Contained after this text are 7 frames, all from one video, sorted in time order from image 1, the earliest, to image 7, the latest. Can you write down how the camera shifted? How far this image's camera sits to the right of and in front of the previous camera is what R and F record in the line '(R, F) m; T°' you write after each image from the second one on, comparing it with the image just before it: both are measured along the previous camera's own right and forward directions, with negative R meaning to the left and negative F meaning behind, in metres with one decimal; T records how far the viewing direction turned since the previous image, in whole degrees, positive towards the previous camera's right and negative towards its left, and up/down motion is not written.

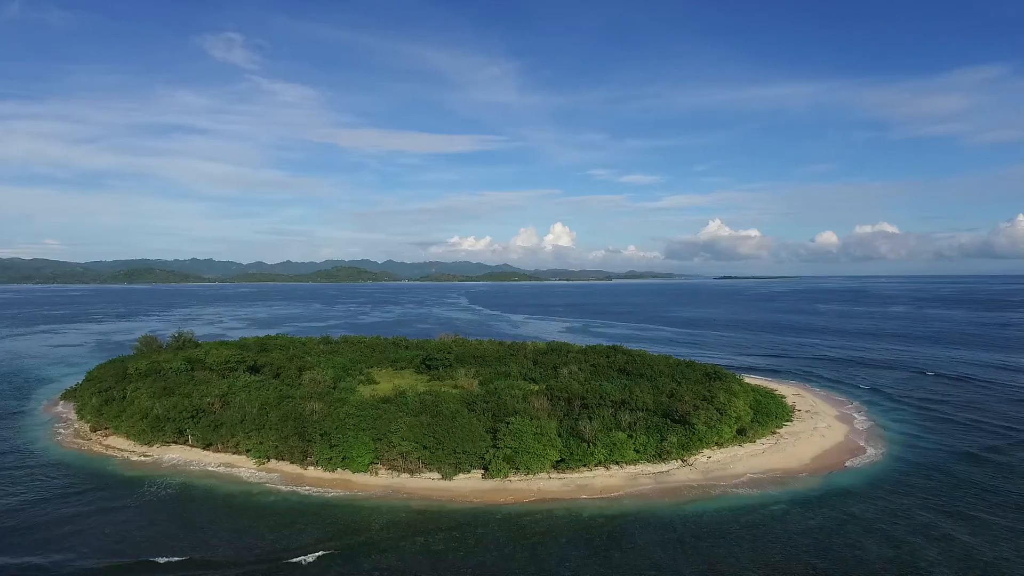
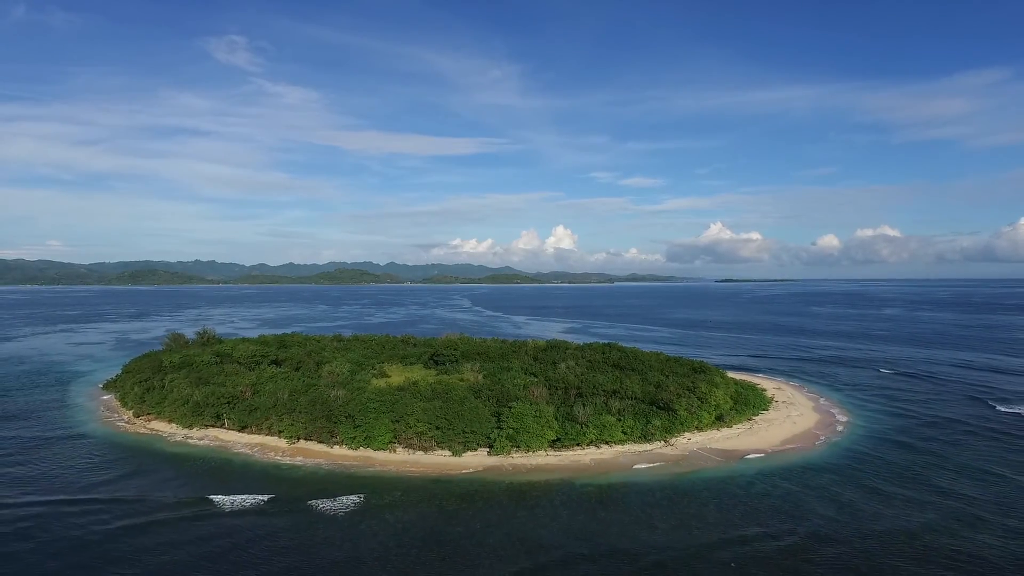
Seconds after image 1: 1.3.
(0.0, -3.1) m; 0°
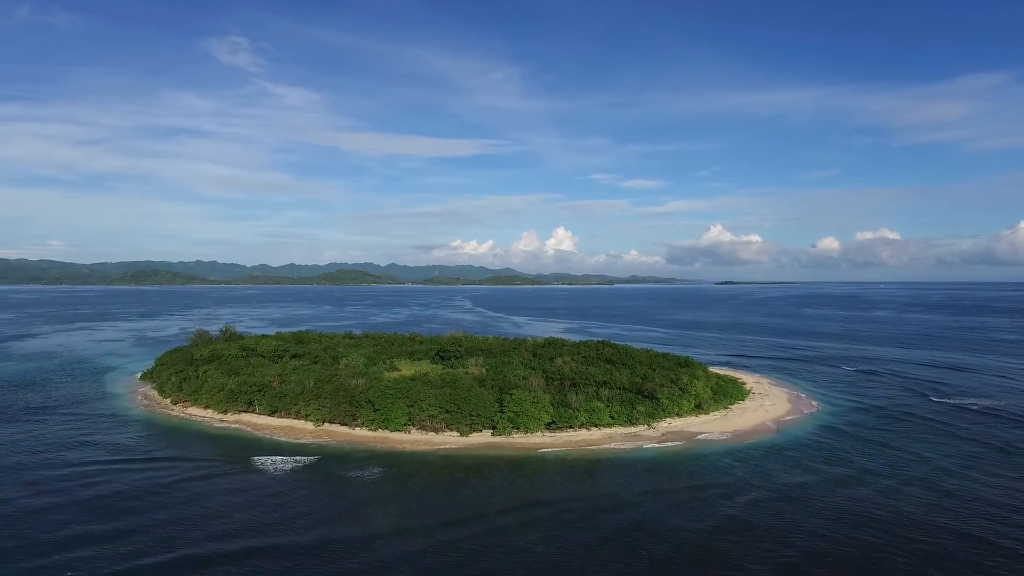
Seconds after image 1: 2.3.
(0.0, -3.5) m; 0°
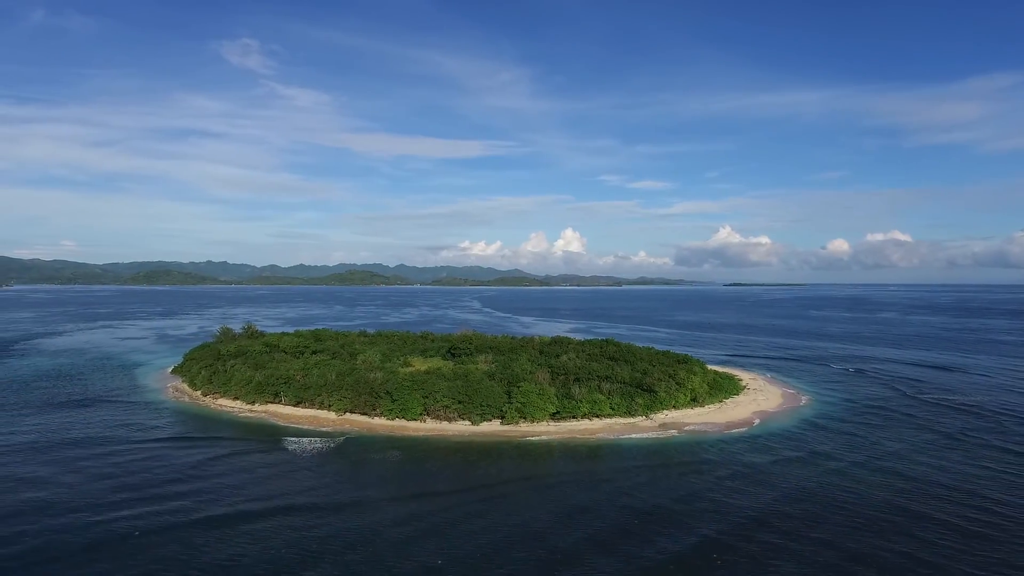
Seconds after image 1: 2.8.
(0.0, -2.3) m; -1°
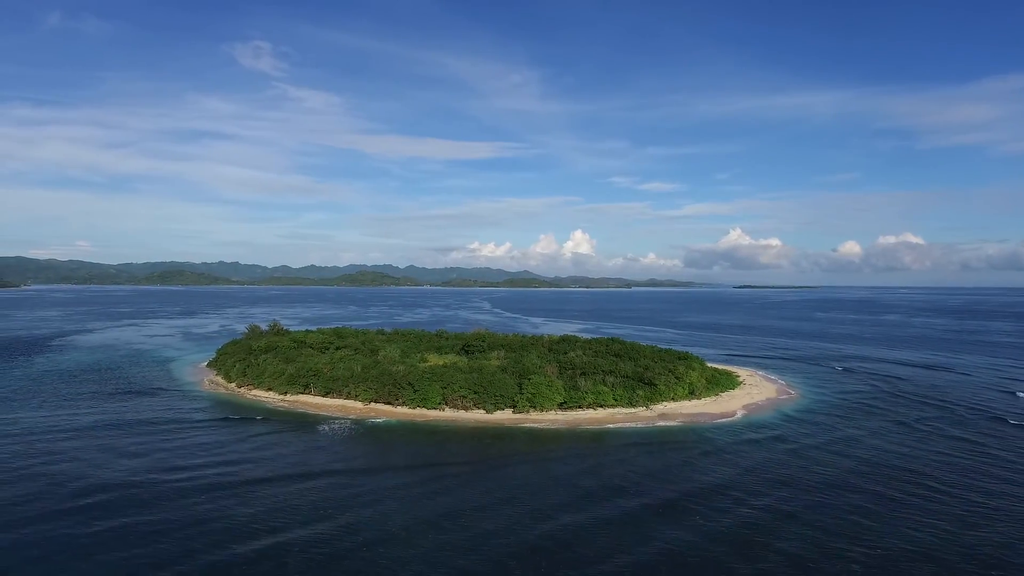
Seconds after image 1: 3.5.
(-0.1, -2.9) m; -1°
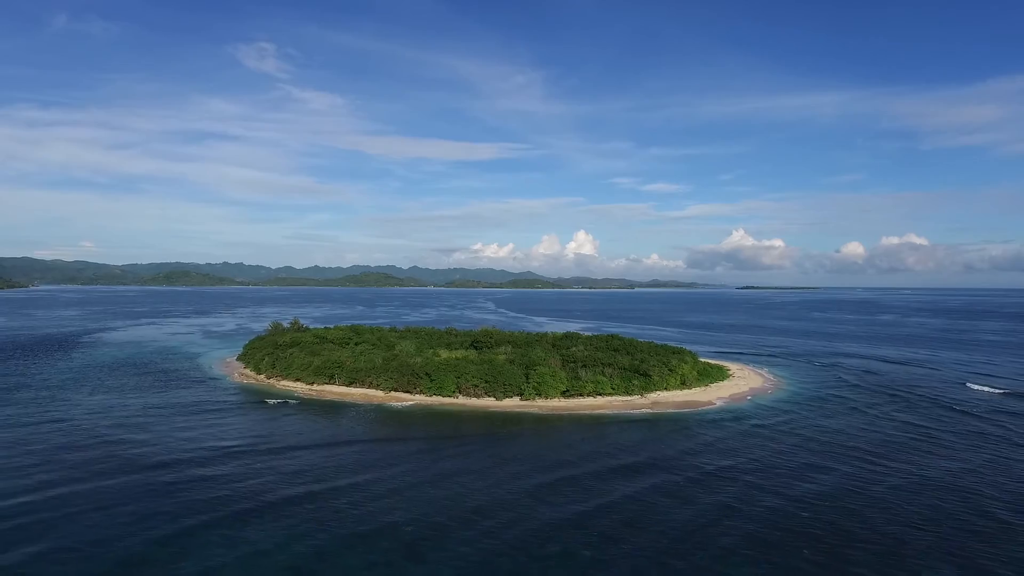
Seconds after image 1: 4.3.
(-0.3, -3.6) m; 0°
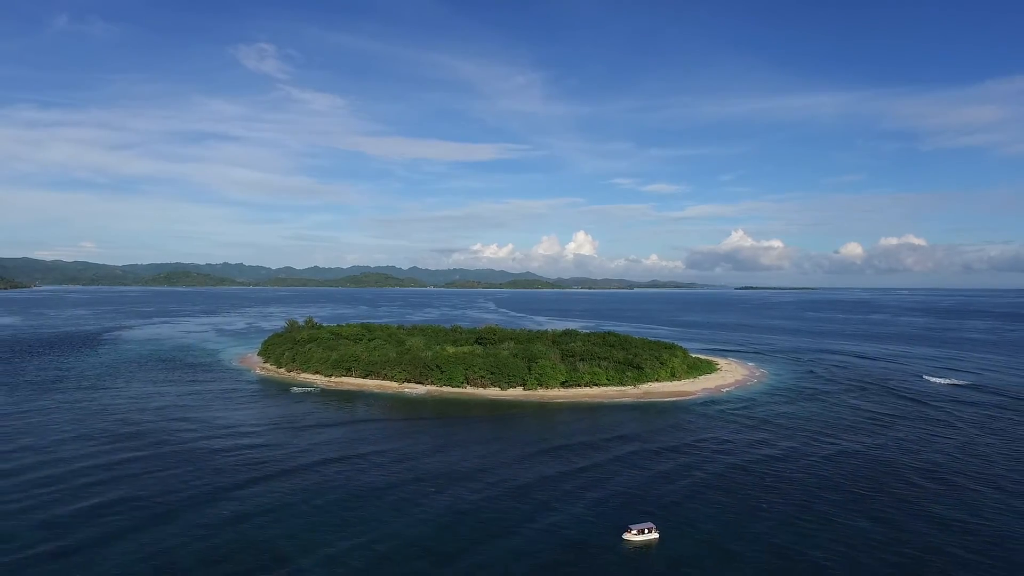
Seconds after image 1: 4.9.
(-0.2, -3.4) m; 0°
